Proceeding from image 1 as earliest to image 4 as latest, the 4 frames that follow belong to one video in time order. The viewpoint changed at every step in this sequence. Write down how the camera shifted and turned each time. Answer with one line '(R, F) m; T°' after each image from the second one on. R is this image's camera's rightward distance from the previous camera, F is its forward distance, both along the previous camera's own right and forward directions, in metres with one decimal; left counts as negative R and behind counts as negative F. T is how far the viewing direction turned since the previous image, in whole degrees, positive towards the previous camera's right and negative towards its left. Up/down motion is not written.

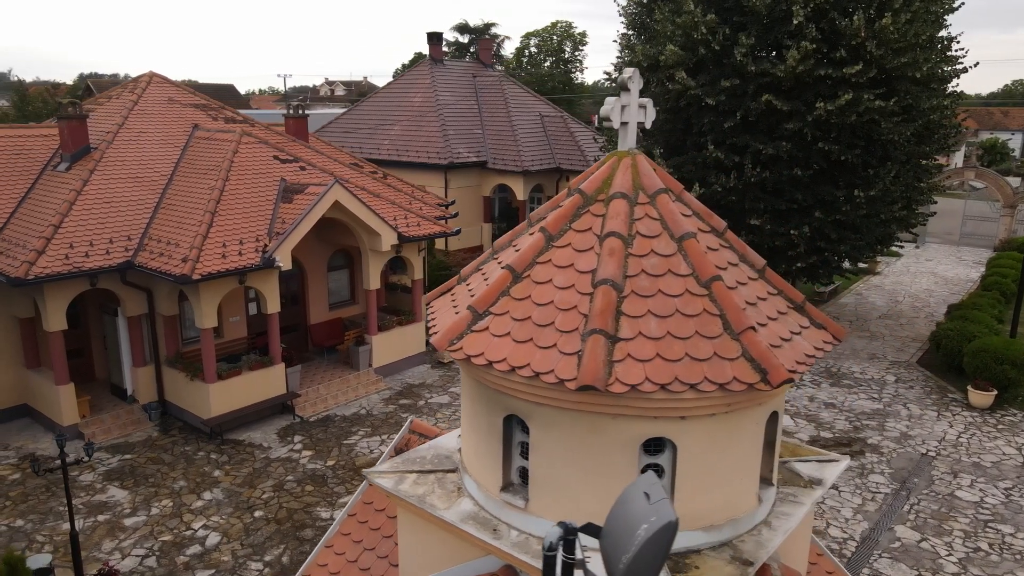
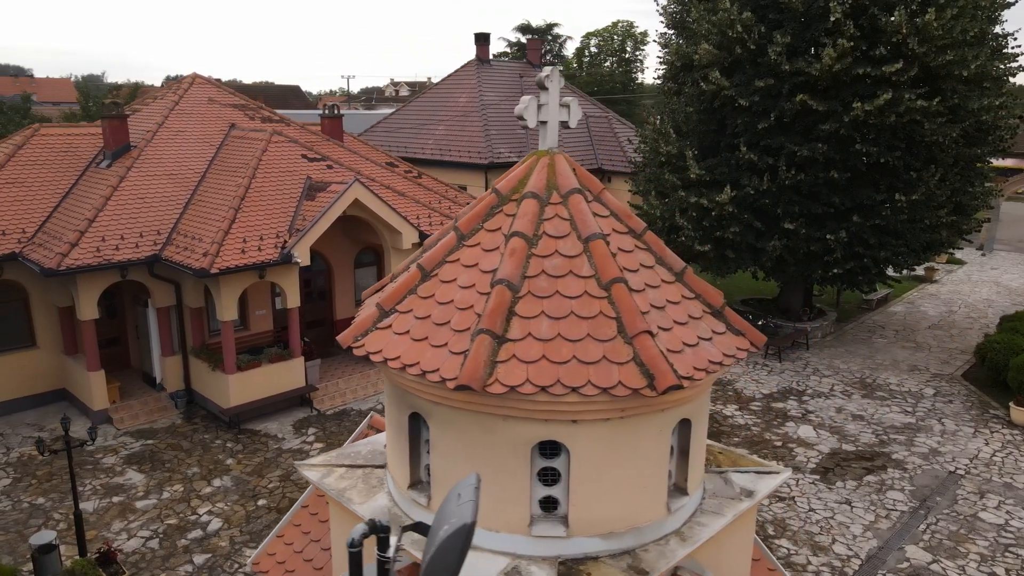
(+0.9, 0.0) m; -5°
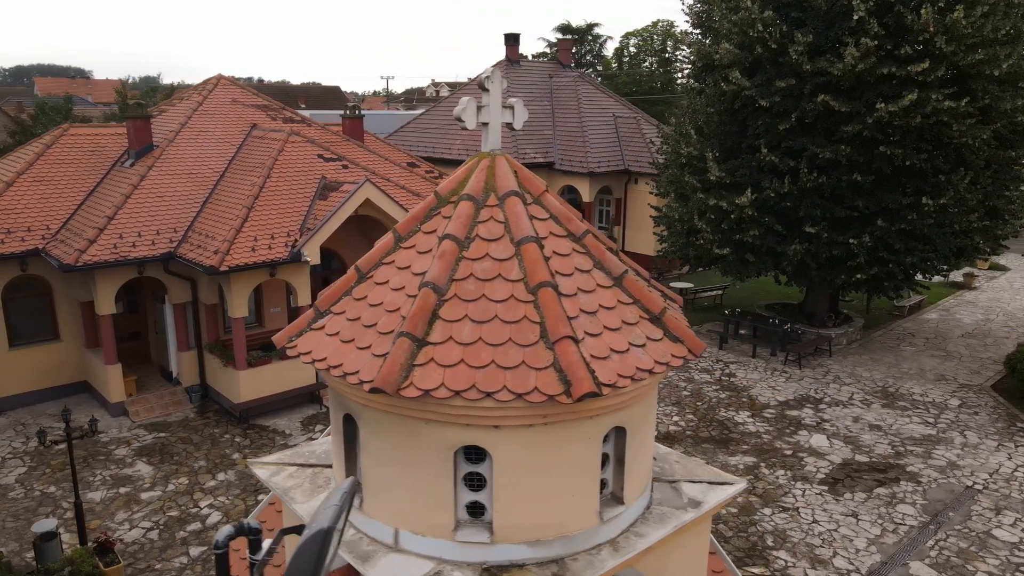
(+0.6, +0.1) m; -3°
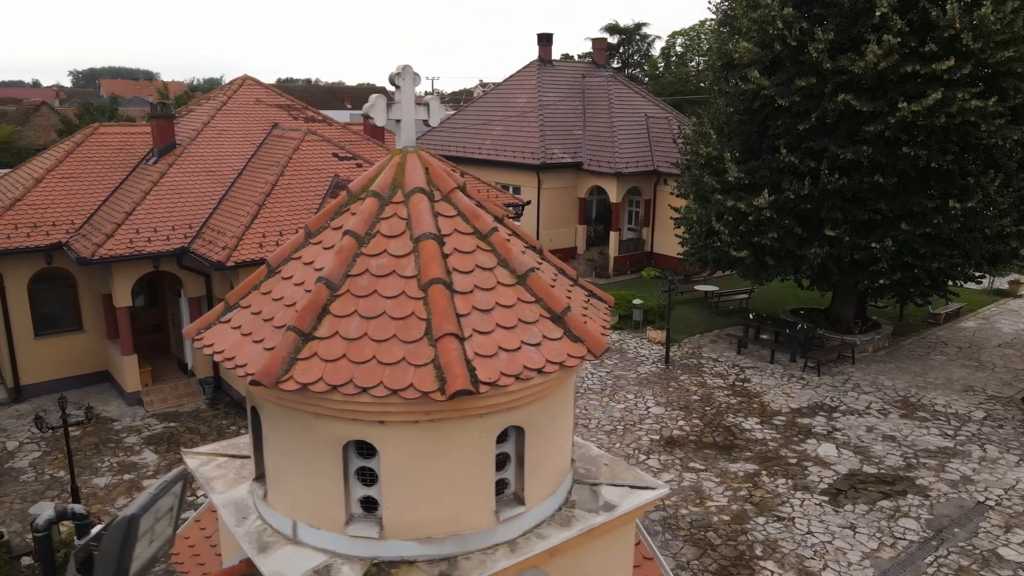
(+0.8, 0.0) m; -4°
